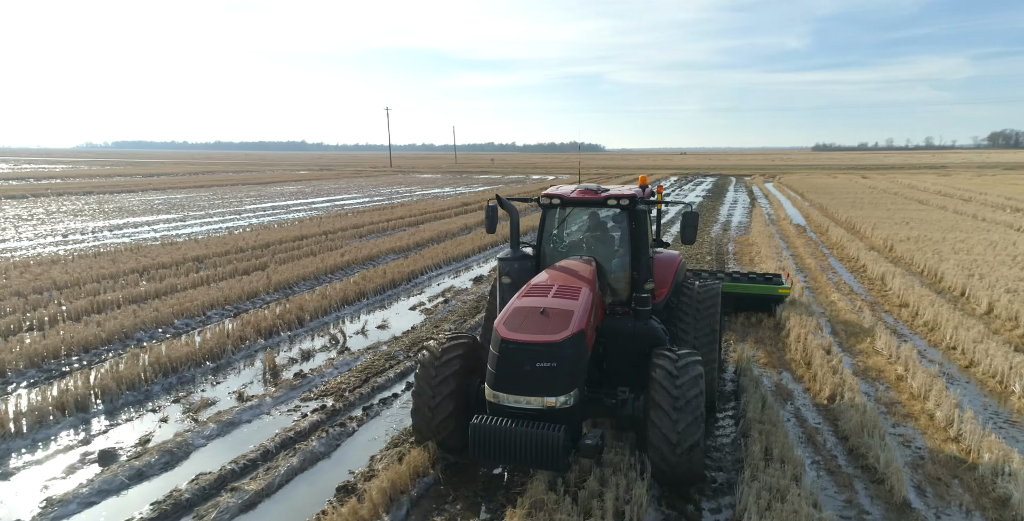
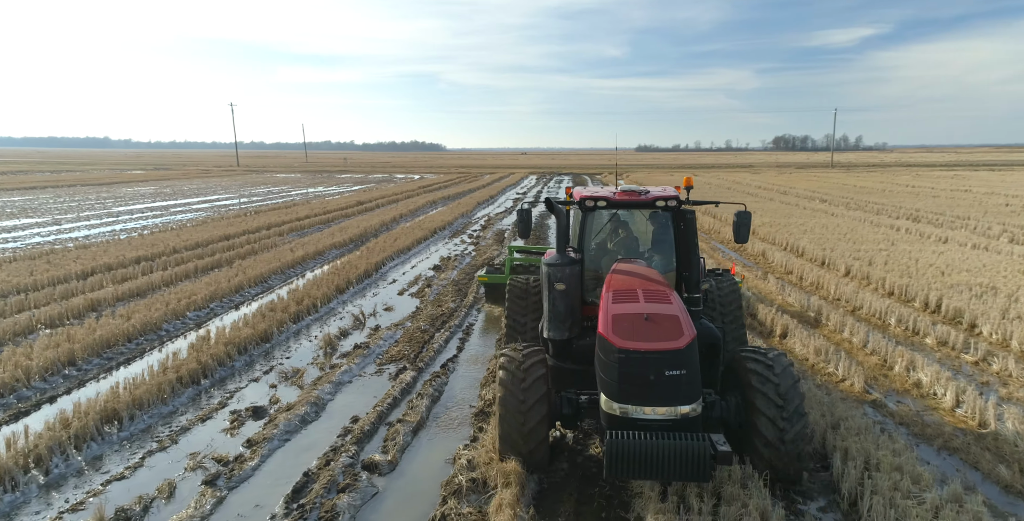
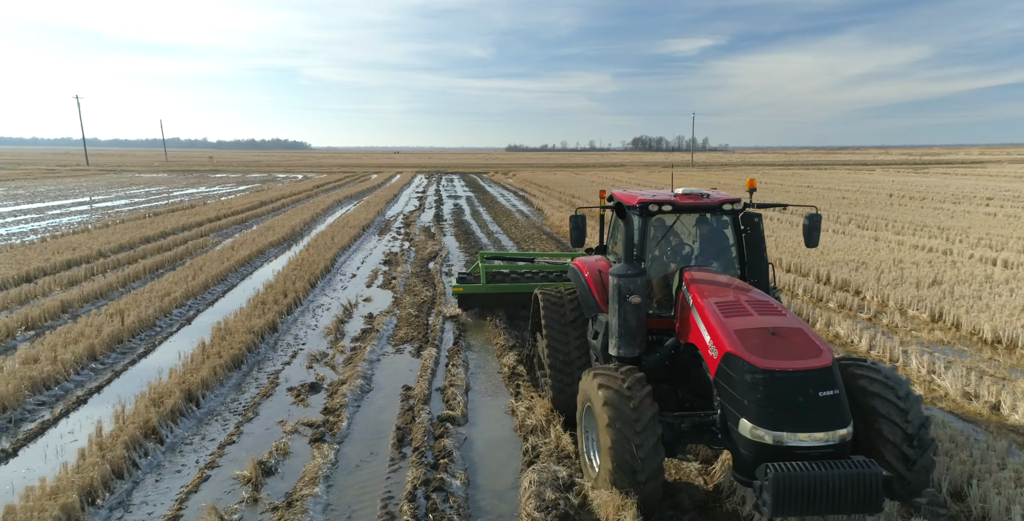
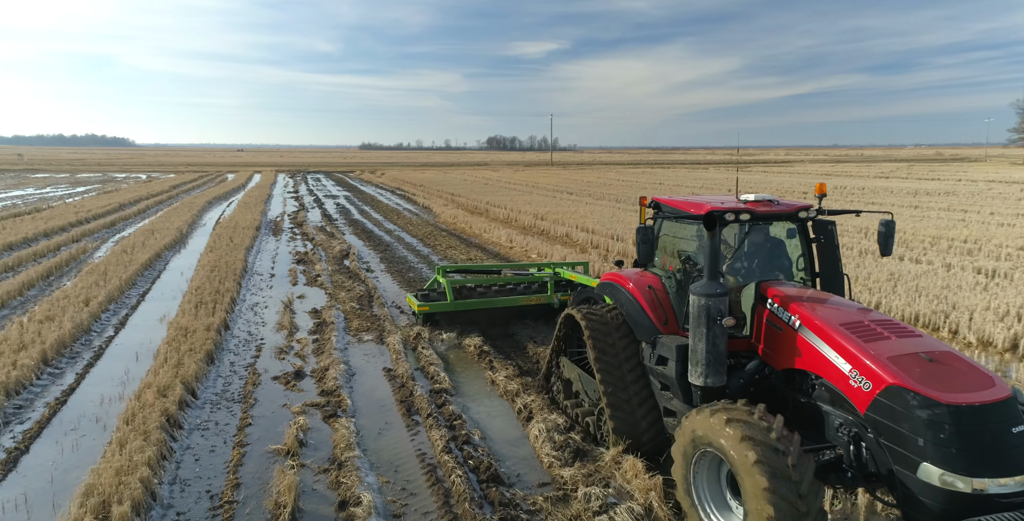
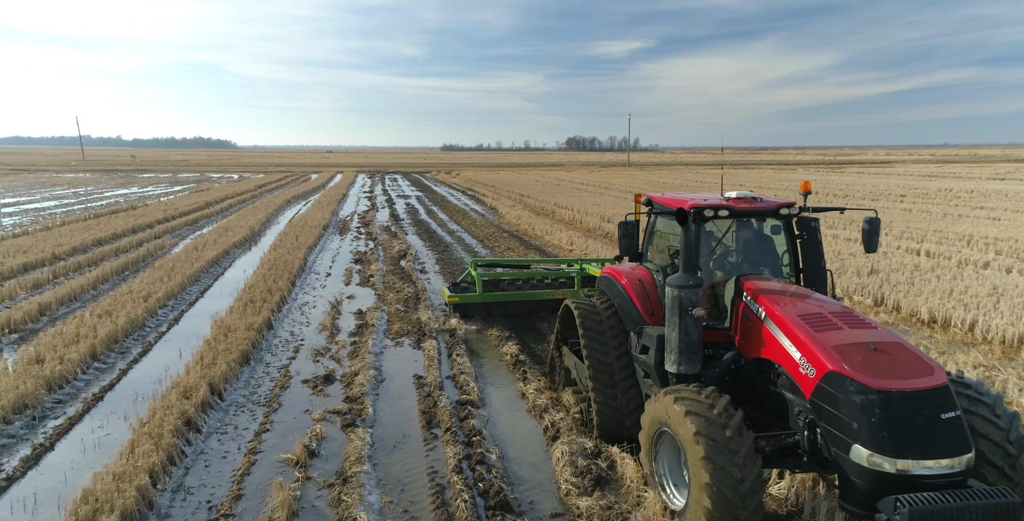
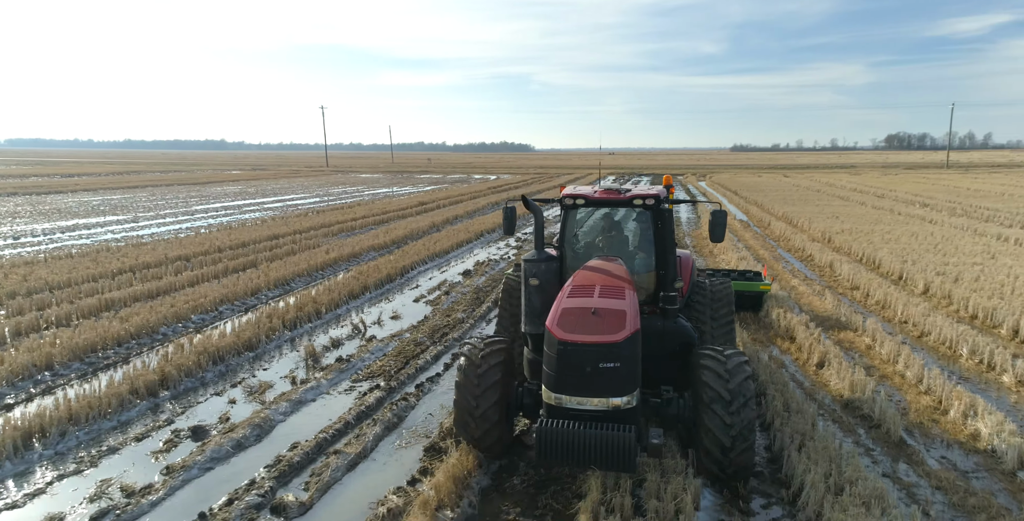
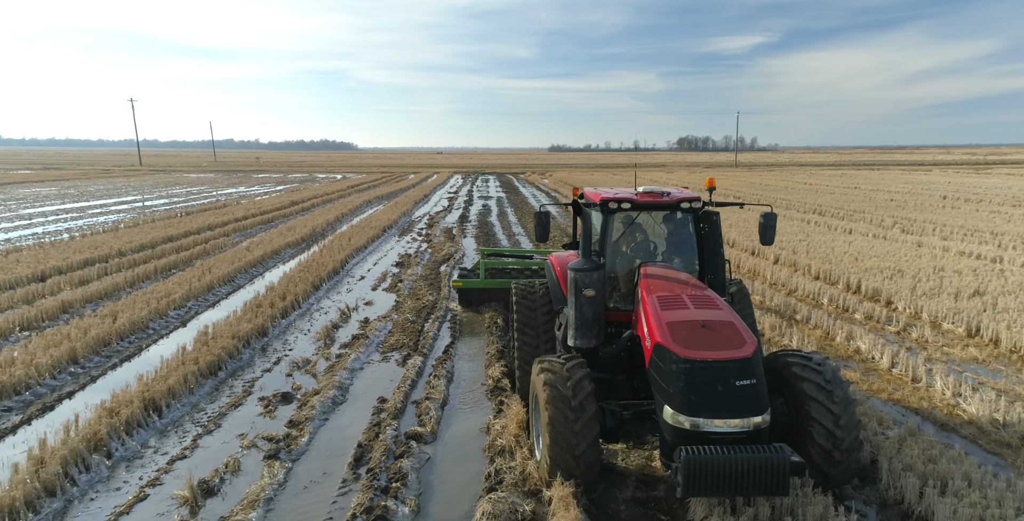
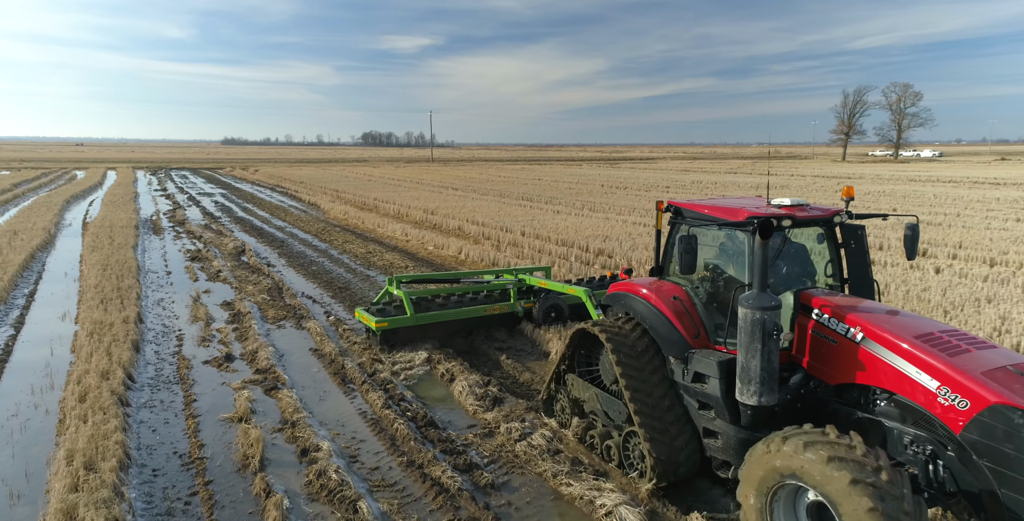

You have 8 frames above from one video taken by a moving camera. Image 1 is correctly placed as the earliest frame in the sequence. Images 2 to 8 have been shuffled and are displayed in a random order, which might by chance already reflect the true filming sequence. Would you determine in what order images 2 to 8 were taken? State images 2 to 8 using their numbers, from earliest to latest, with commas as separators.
6, 2, 7, 3, 5, 4, 8
